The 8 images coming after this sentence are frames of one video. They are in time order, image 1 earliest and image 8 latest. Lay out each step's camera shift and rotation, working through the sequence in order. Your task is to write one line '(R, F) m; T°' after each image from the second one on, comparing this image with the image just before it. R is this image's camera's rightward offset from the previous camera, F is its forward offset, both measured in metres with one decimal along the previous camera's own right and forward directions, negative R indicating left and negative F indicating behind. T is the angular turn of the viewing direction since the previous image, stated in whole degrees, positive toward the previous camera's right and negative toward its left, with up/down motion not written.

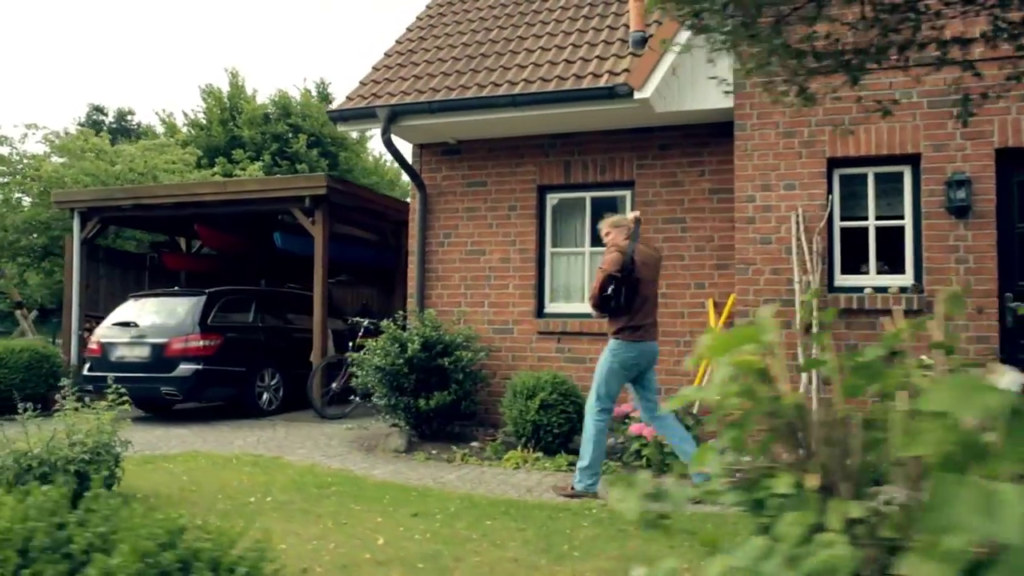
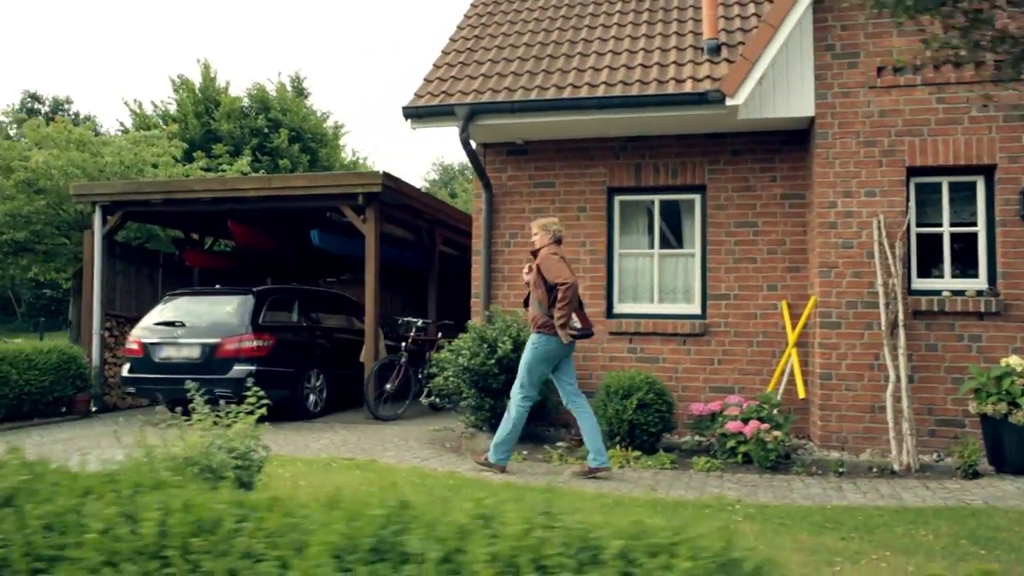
(-1.5, 0.0) m; +5°
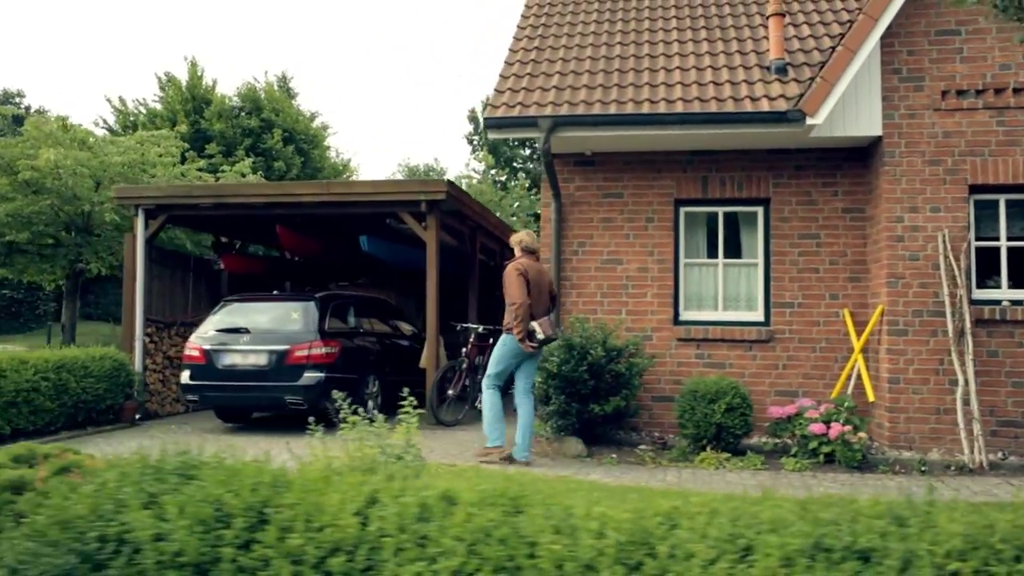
(-1.4, -0.2) m; +4°
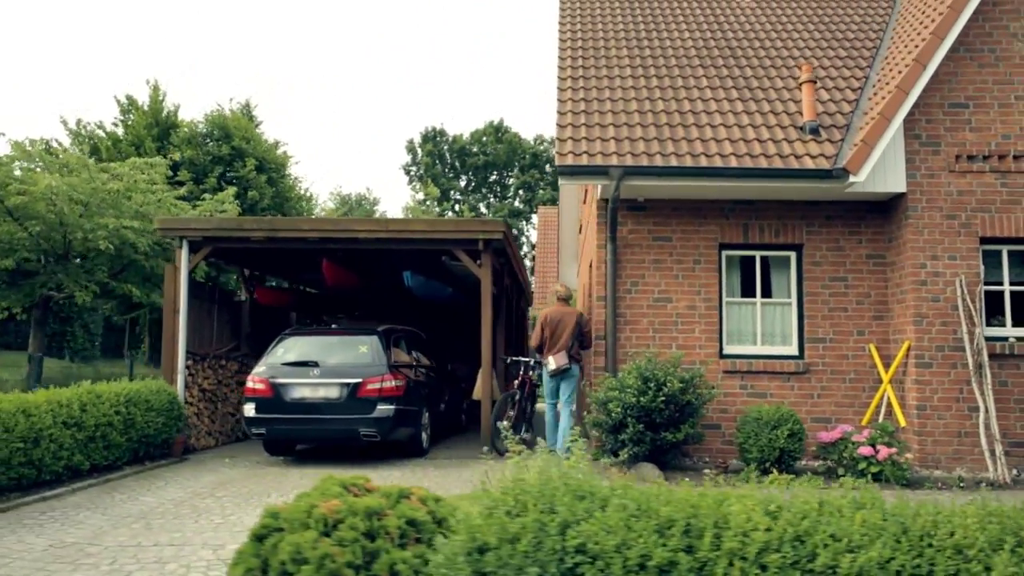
(-1.9, -0.4) m; +7°
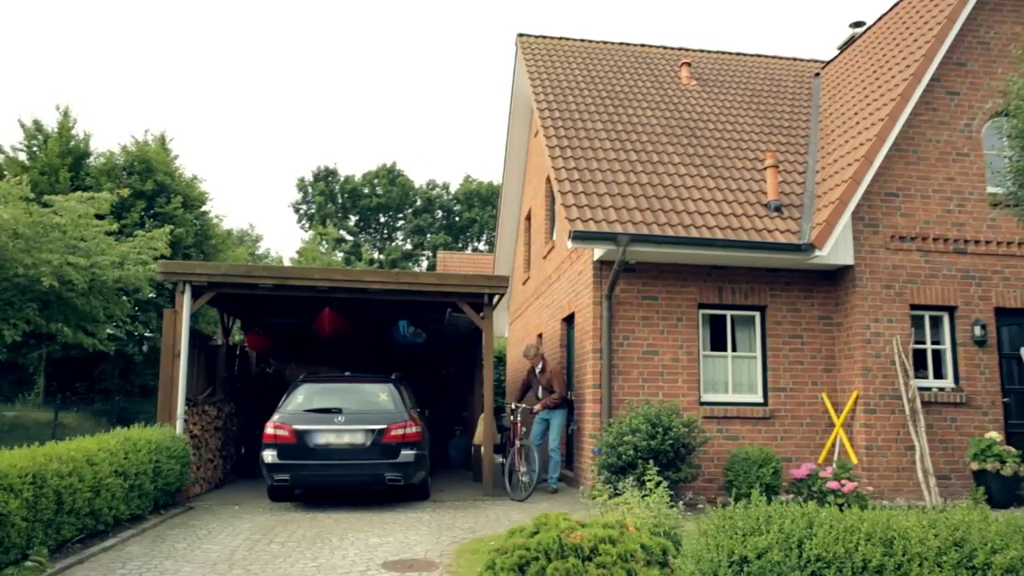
(-2.0, -0.6) m; +10°
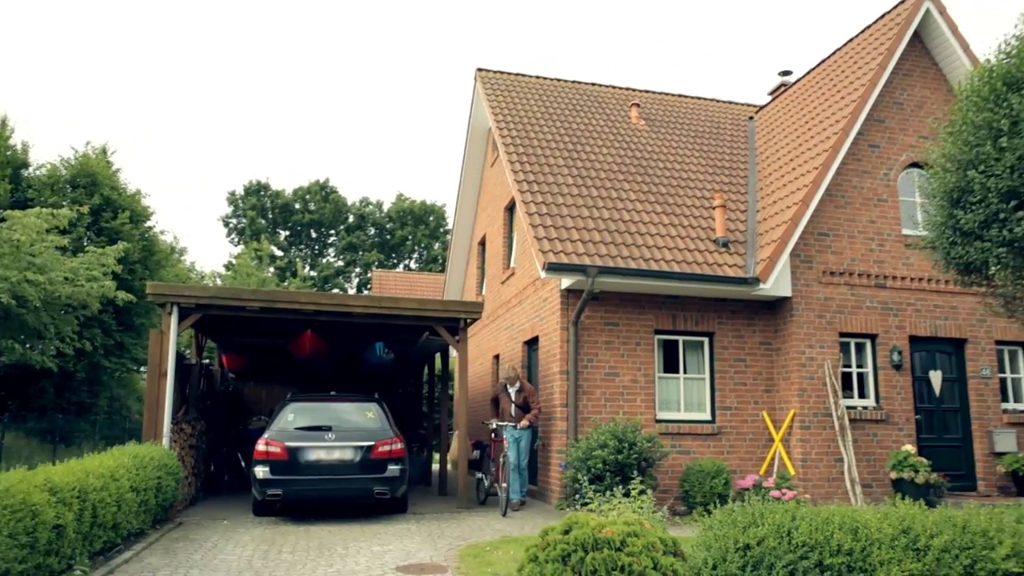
(-0.8, -0.8) m; +6°
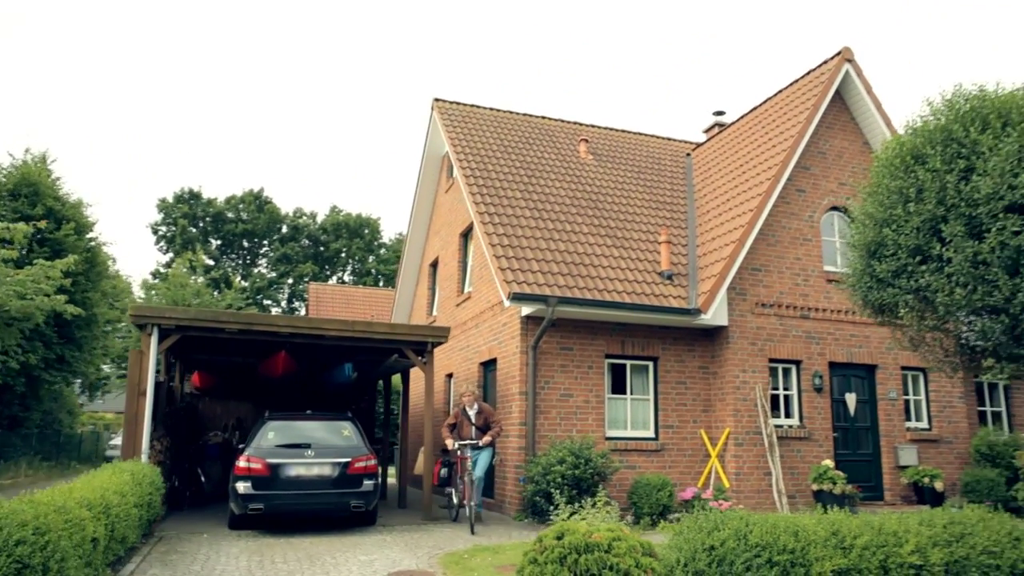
(-0.6, -0.9) m; +6°
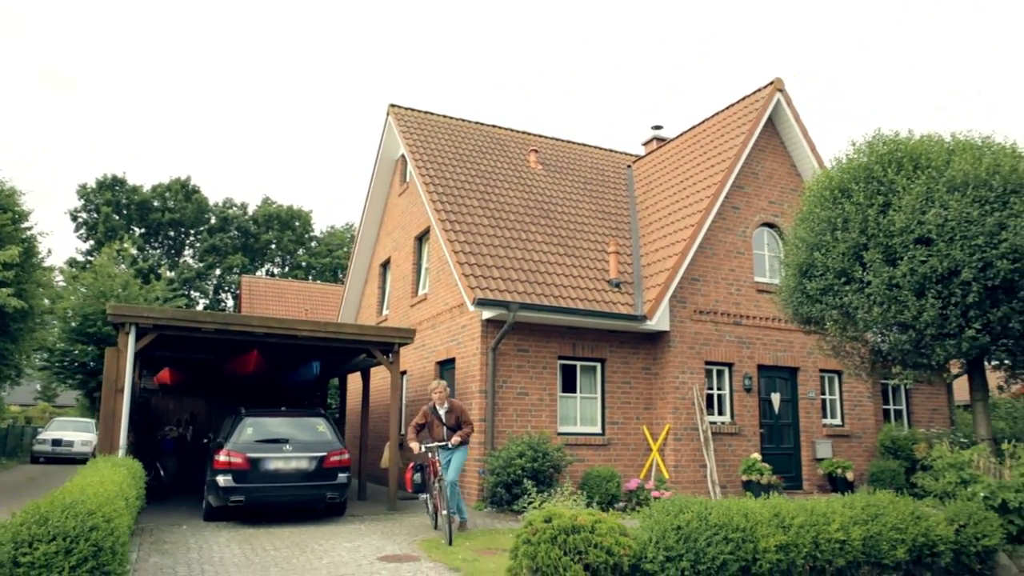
(-0.7, -0.8) m; +6°
